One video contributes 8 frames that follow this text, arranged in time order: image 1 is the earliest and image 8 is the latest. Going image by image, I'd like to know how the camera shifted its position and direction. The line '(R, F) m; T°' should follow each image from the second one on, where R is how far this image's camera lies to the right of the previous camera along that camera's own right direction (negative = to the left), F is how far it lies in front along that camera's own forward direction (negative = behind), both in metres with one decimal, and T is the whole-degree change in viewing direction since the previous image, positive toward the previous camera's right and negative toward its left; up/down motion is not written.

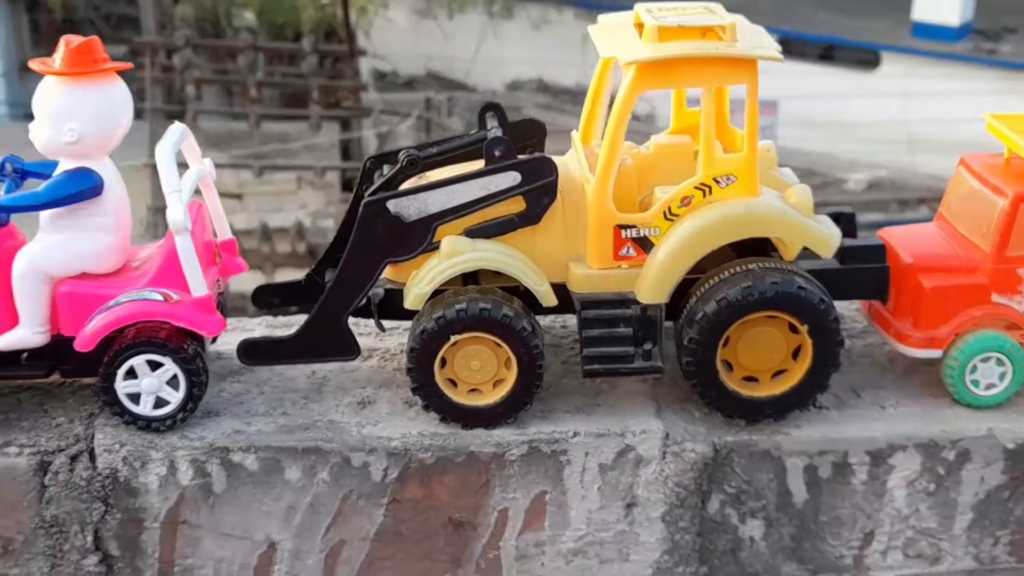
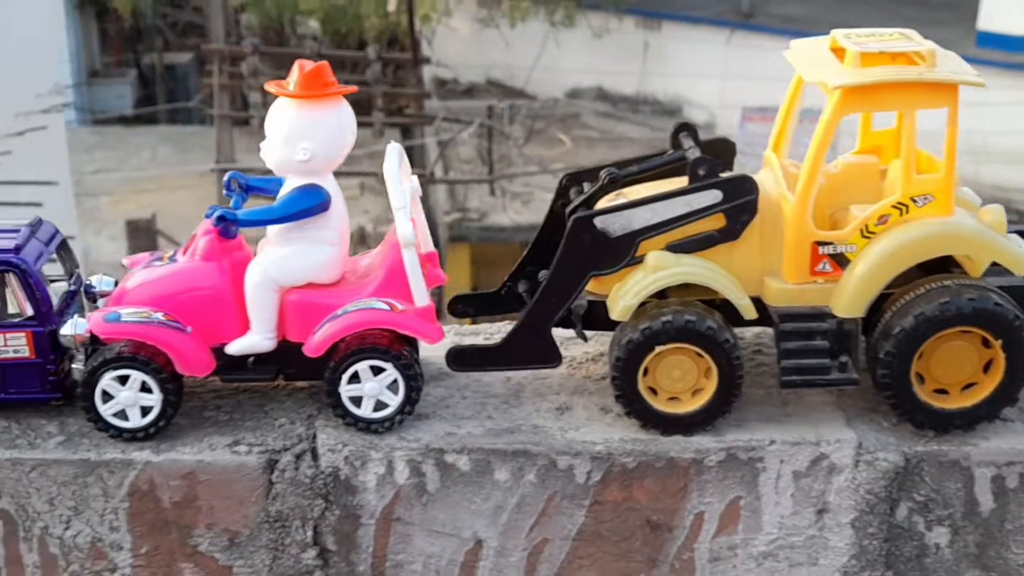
(-0.3, -0.1) m; -3°
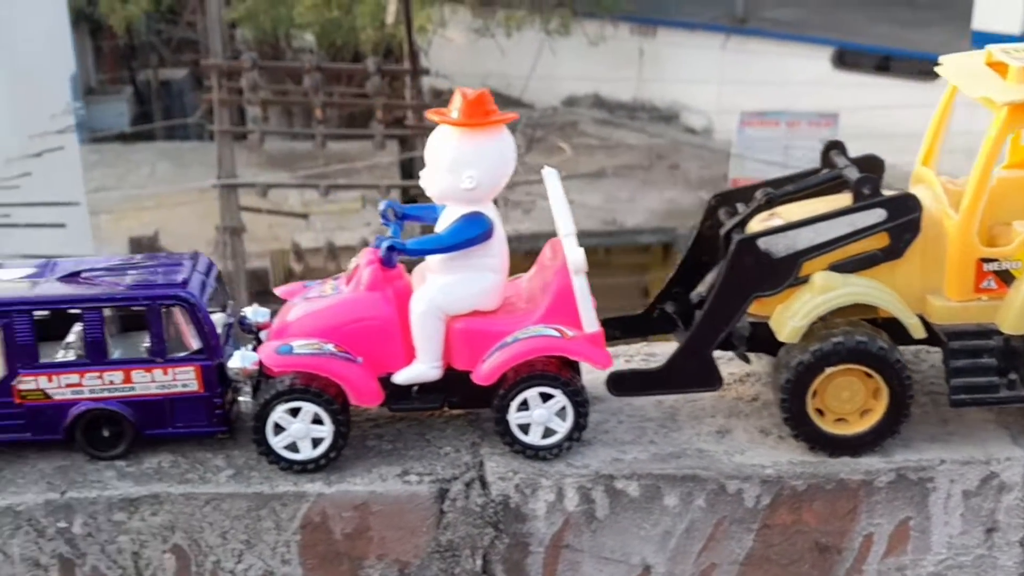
(-0.4, 0.0) m; 0°
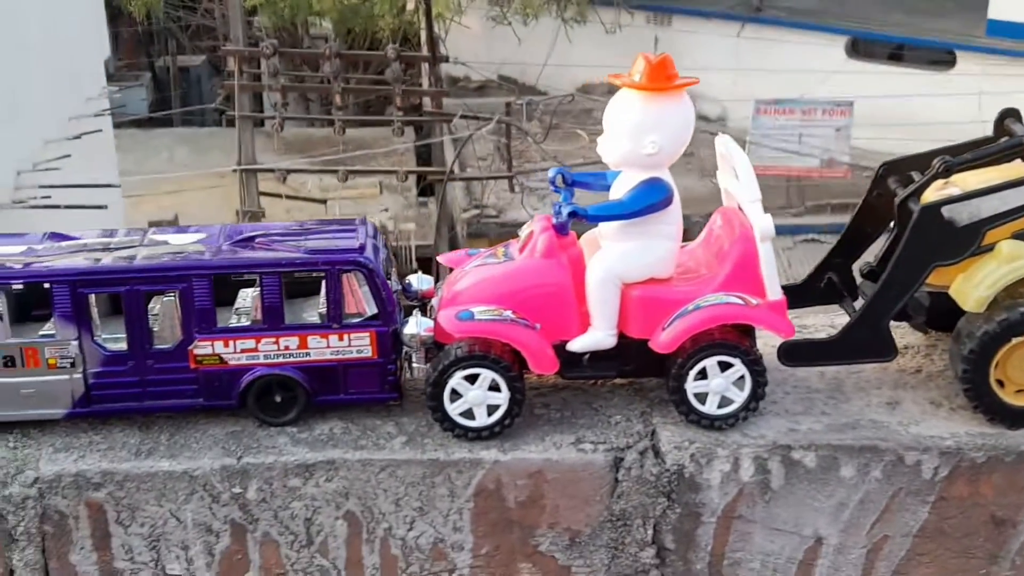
(-0.3, 0.0) m; -1°
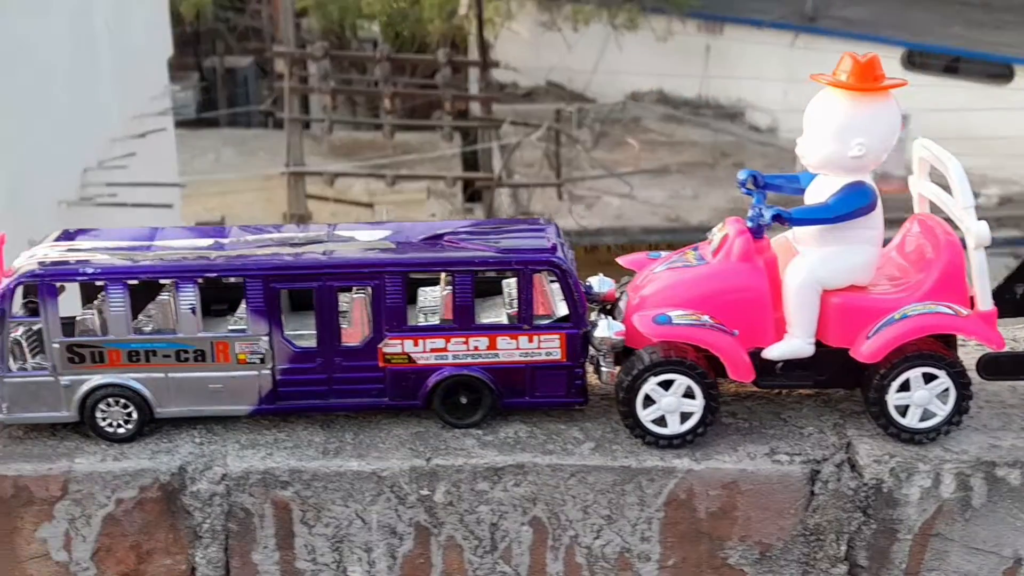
(-0.3, +0.1) m; -2°
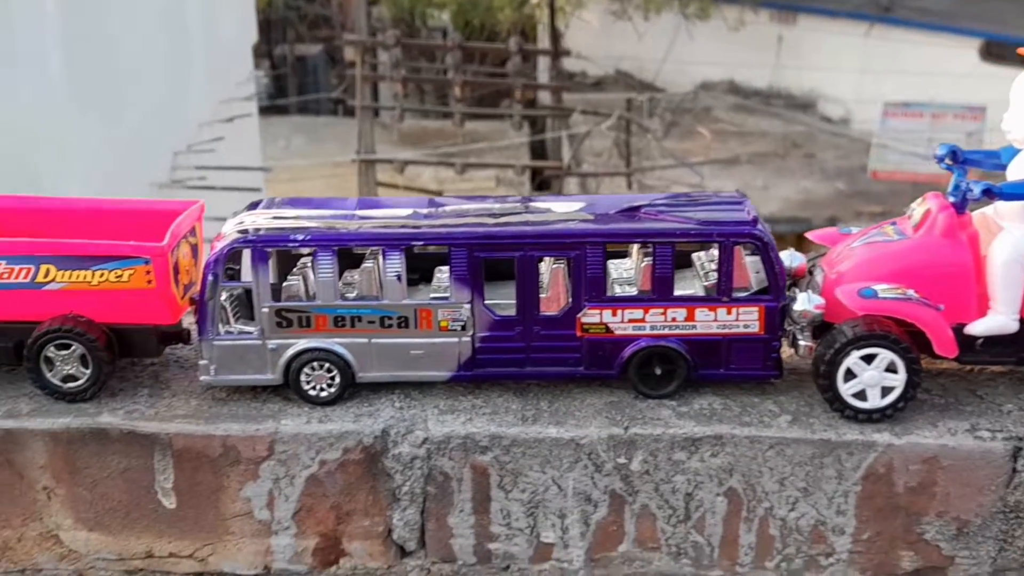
(-0.3, 0.0) m; -3°
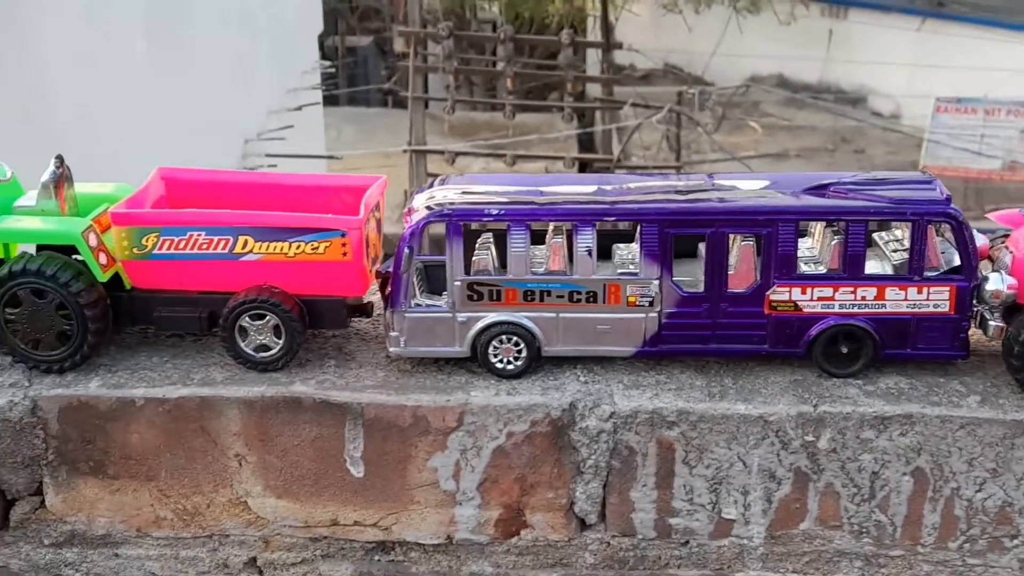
(-0.3, 0.0) m; -2°
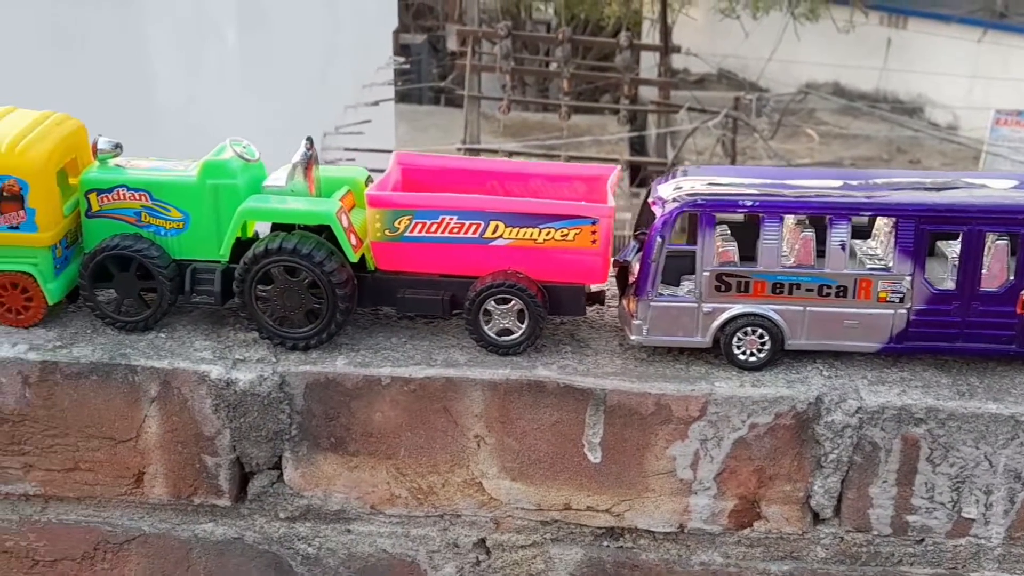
(-0.4, 0.0) m; -3°
